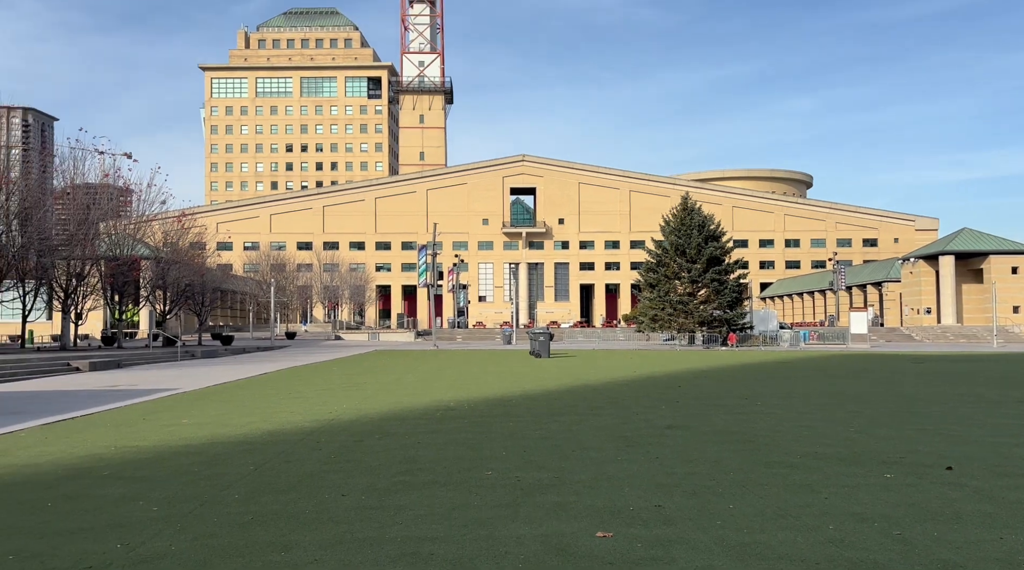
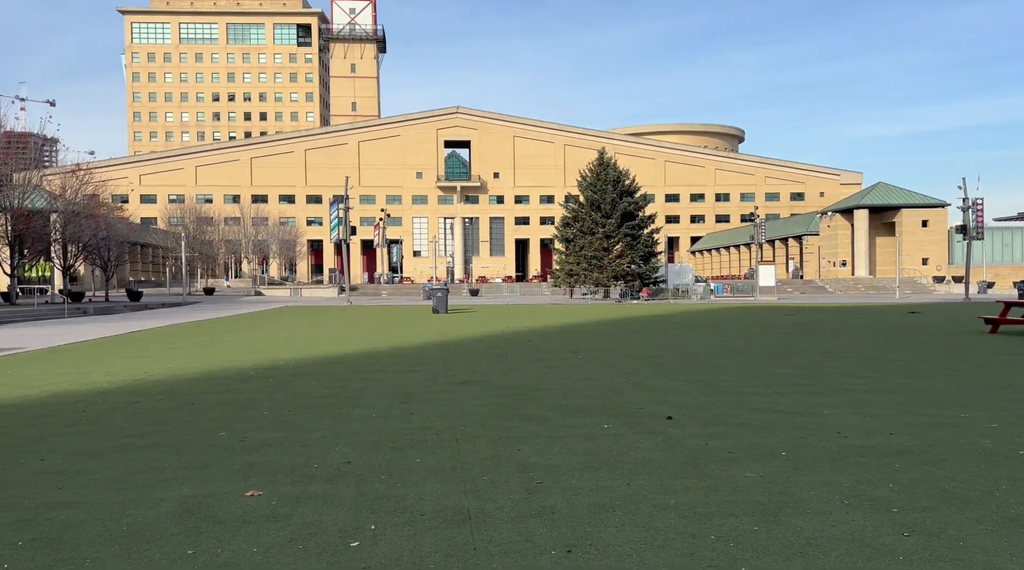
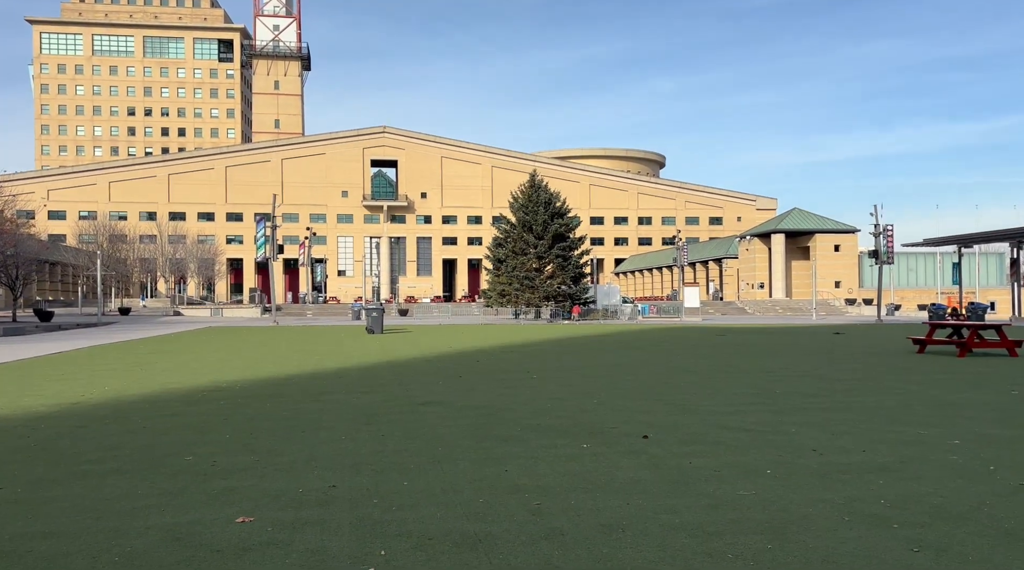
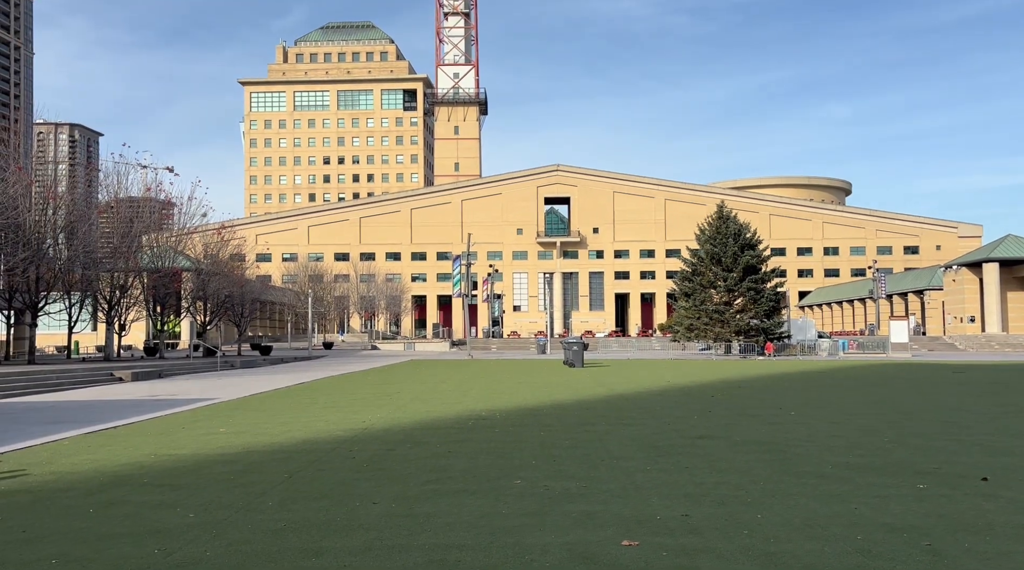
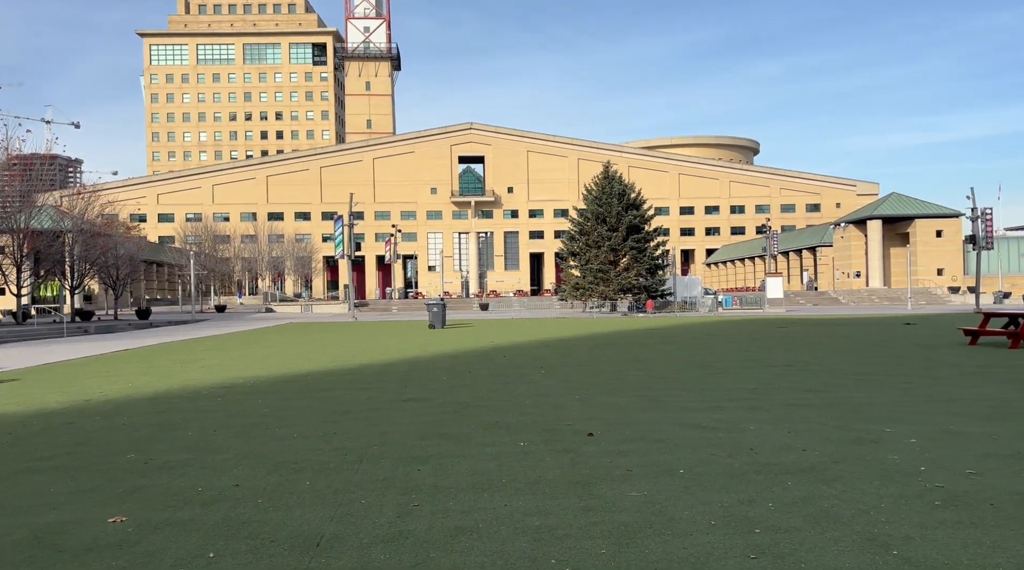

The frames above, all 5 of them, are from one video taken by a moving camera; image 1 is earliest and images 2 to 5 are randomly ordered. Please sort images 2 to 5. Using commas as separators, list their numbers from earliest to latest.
4, 3, 2, 5
